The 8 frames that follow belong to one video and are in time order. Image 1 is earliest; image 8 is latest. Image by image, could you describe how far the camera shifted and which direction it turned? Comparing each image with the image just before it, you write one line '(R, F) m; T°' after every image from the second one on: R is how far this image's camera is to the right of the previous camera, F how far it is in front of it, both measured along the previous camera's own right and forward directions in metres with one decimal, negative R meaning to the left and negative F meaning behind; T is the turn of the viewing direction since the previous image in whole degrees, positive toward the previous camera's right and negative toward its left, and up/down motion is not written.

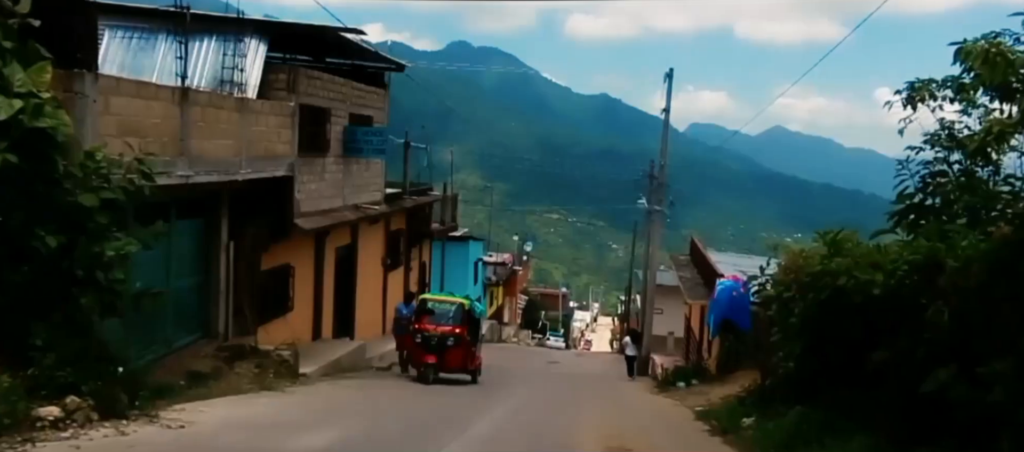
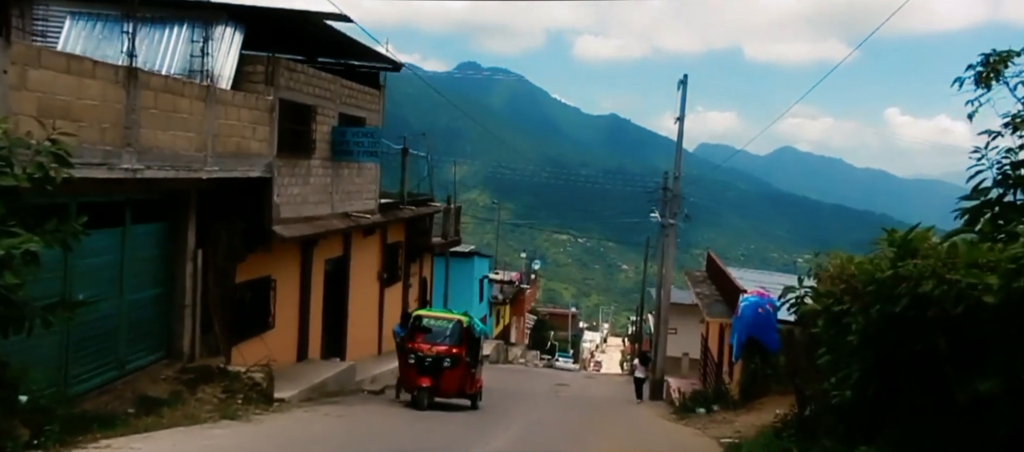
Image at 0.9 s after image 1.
(+0.1, +1.5) m; -1°
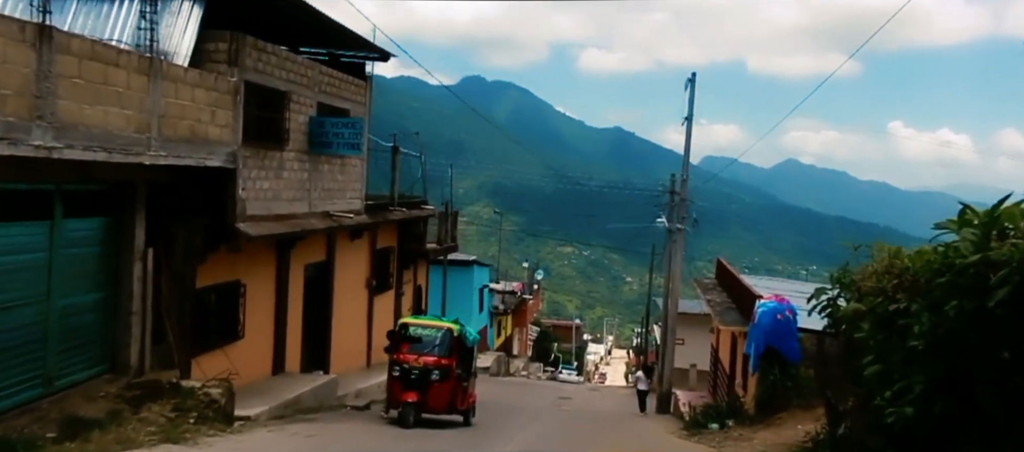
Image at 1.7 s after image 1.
(+0.1, +1.4) m; 0°
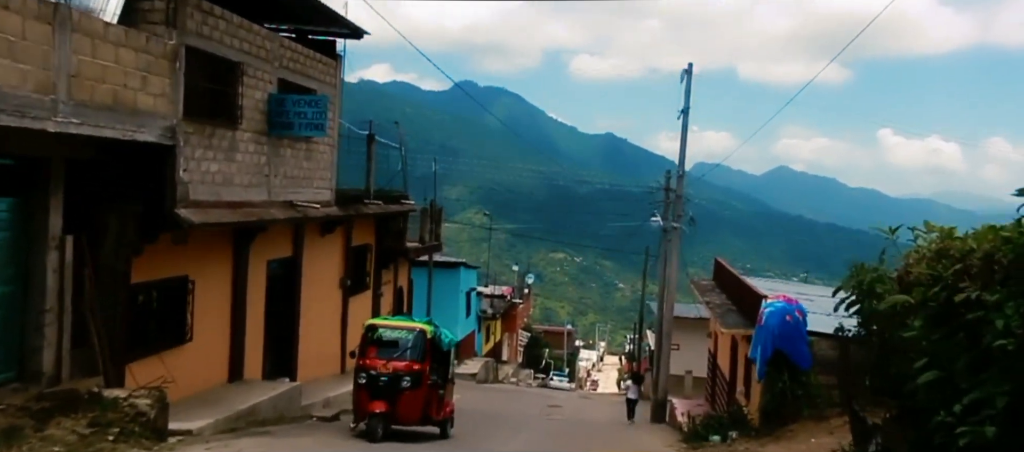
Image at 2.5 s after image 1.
(+0.2, +1.5) m; 0°
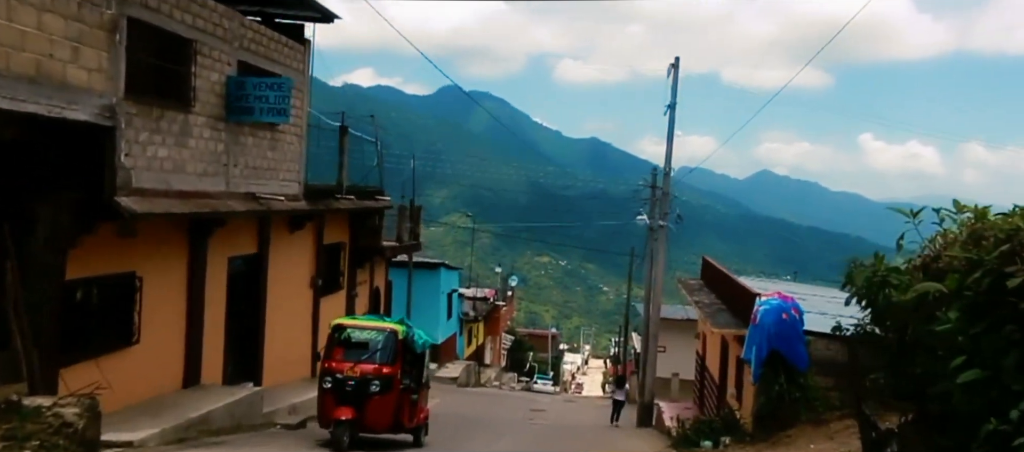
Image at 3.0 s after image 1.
(+0.1, +0.9) m; +1°
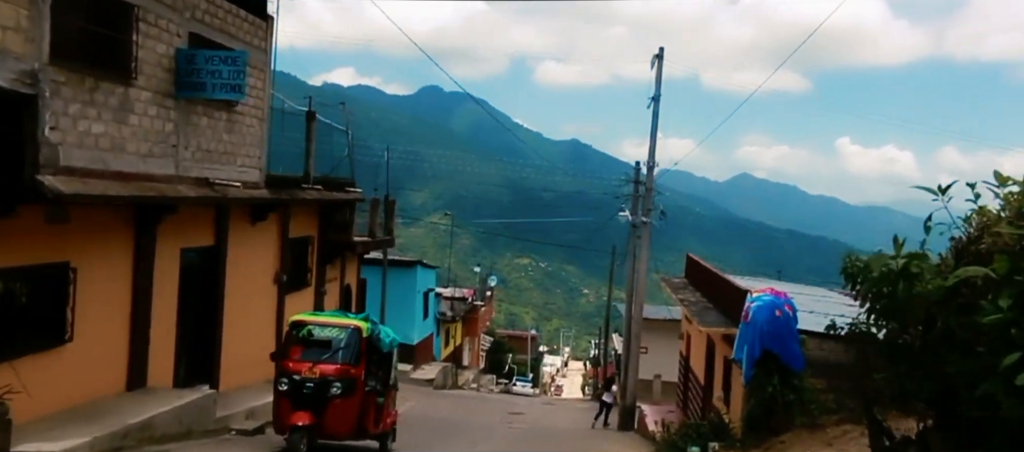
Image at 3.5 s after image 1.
(+0.1, +0.9) m; +1°
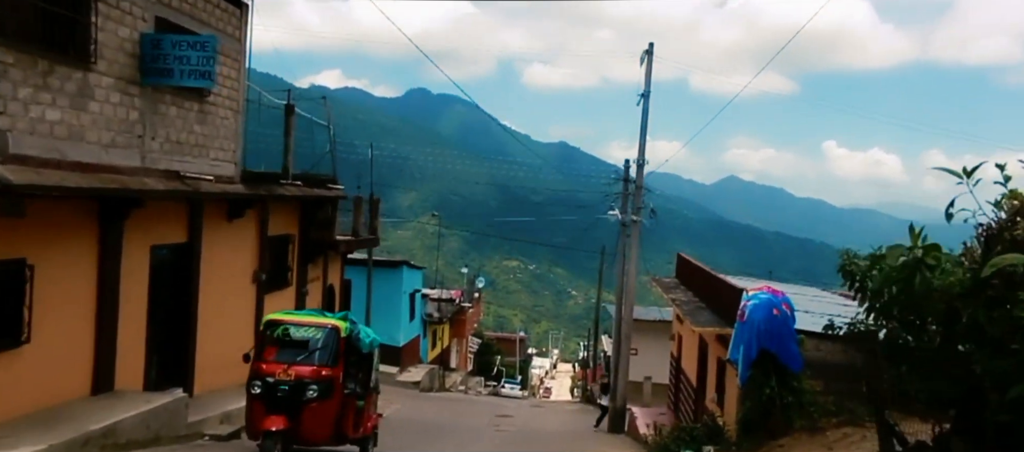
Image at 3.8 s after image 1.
(0.0, +0.5) m; +1°
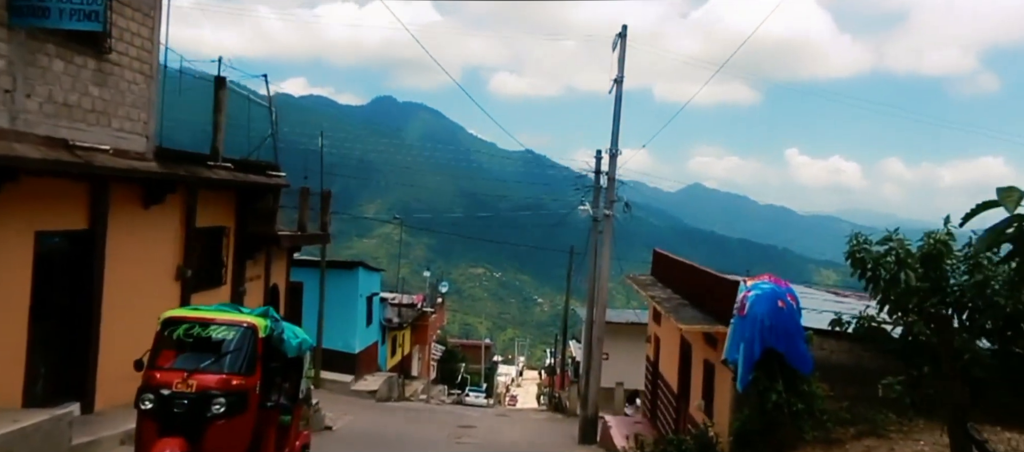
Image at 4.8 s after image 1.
(+0.1, +1.9) m; +2°
